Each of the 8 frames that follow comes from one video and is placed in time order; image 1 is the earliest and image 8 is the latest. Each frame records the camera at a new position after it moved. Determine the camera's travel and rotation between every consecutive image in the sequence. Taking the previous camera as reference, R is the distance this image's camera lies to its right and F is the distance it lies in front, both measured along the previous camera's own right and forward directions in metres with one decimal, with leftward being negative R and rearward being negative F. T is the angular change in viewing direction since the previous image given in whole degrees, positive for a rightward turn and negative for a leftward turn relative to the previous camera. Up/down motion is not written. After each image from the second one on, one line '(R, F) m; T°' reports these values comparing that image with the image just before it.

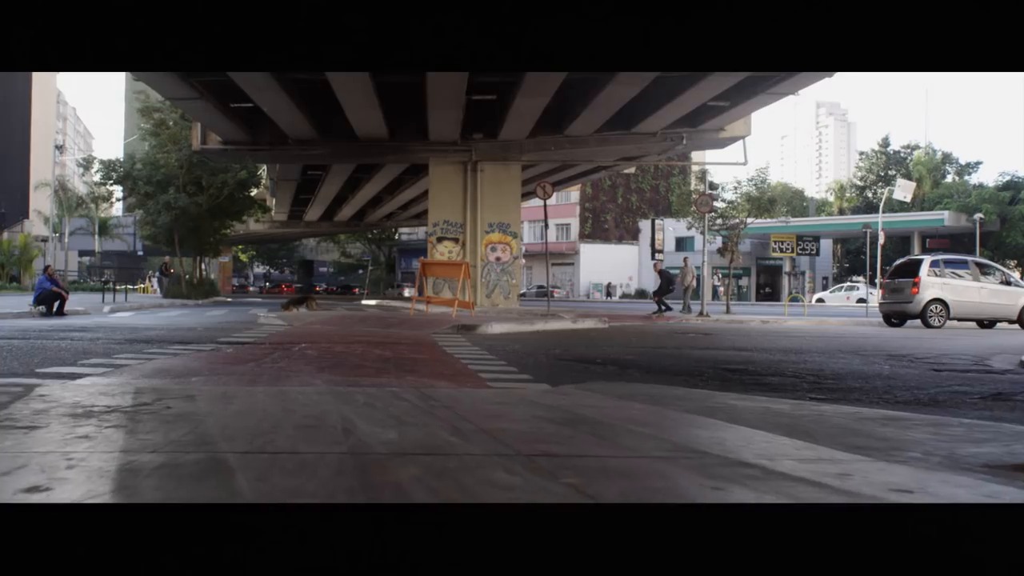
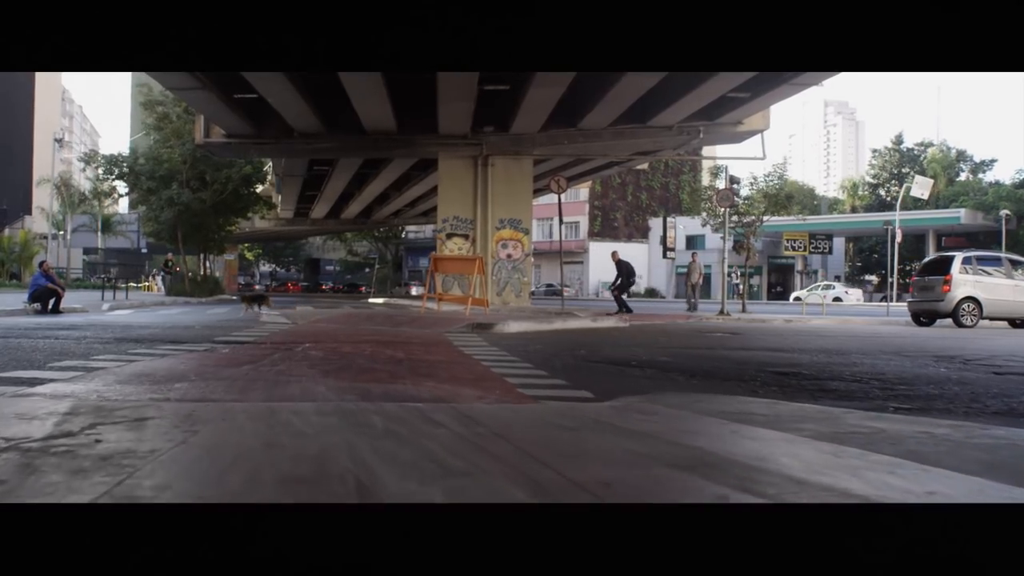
(-0.2, +0.8) m; 0°
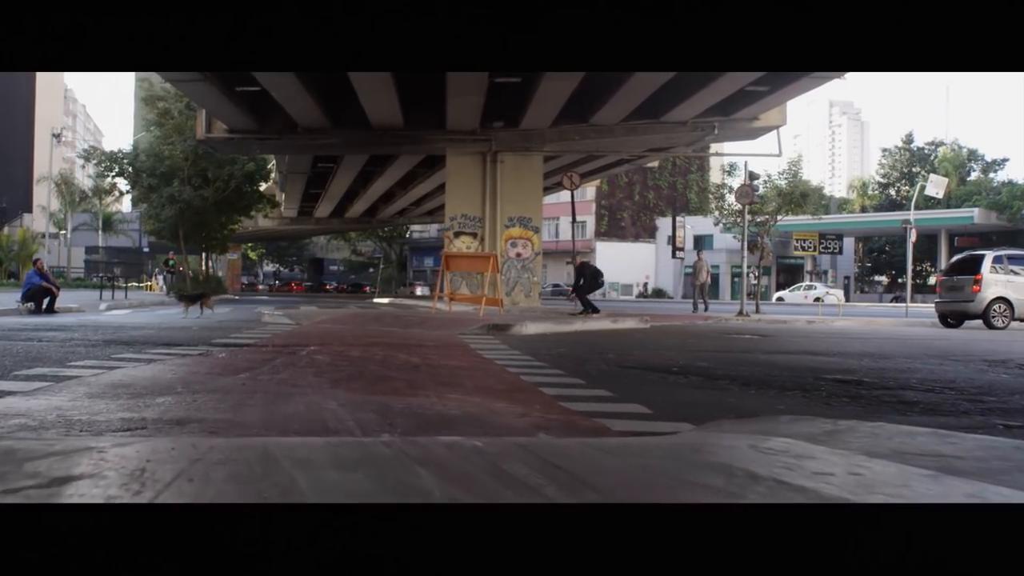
(-0.2, +0.7) m; 0°
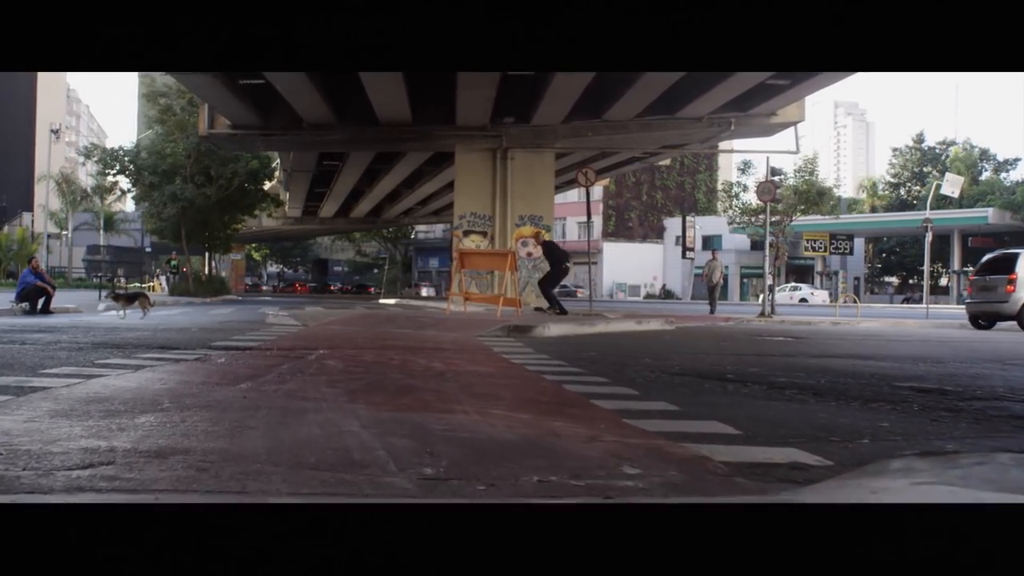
(-0.2, +0.8) m; 0°
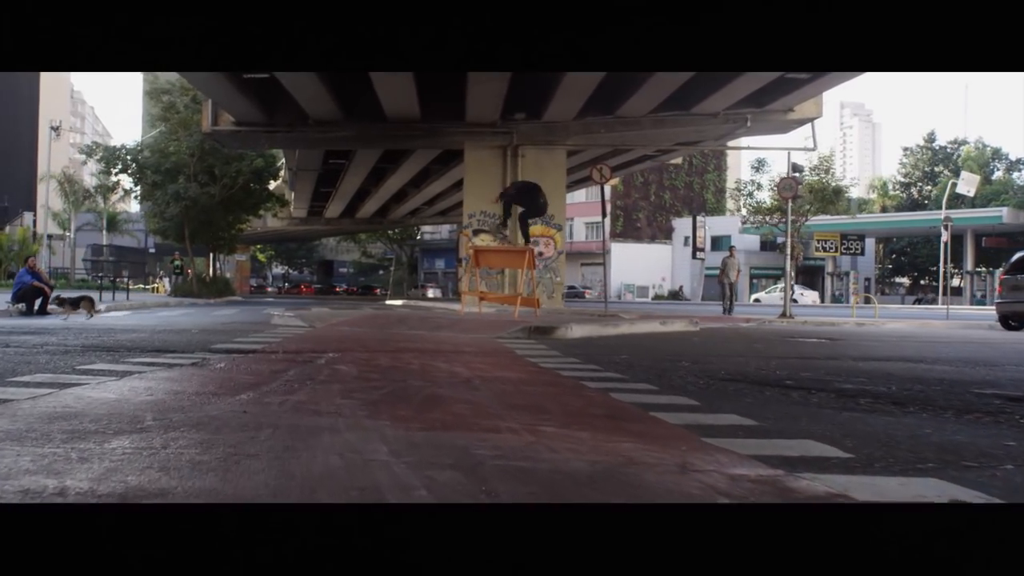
(-0.2, +0.6) m; 0°
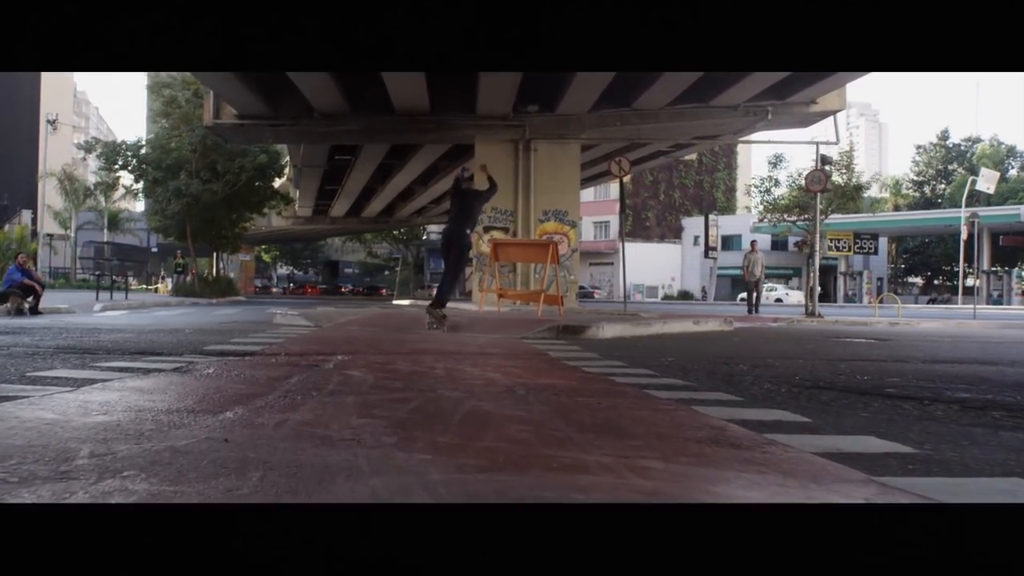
(-0.2, +0.9) m; 0°
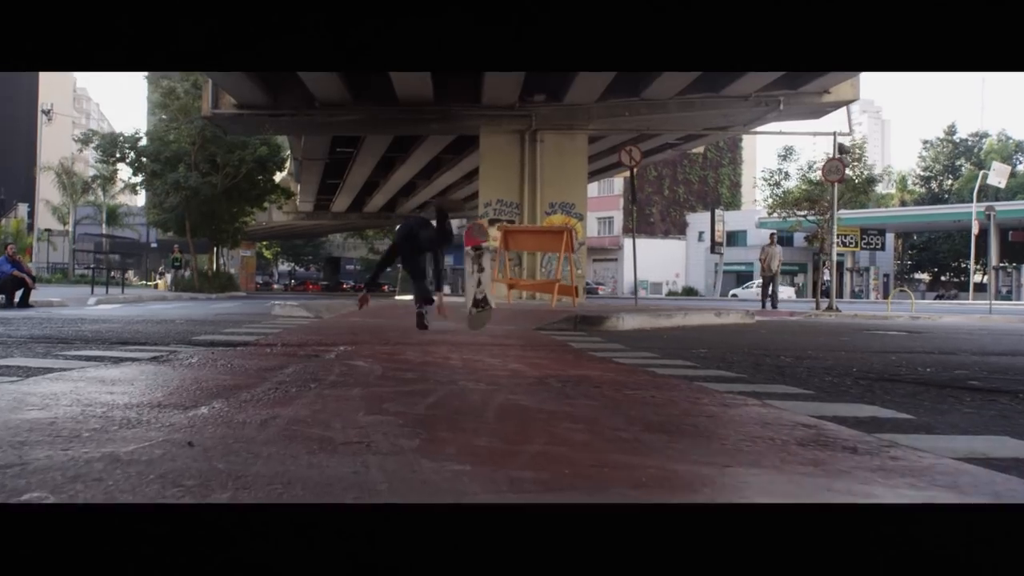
(-0.1, +0.6) m; 0°
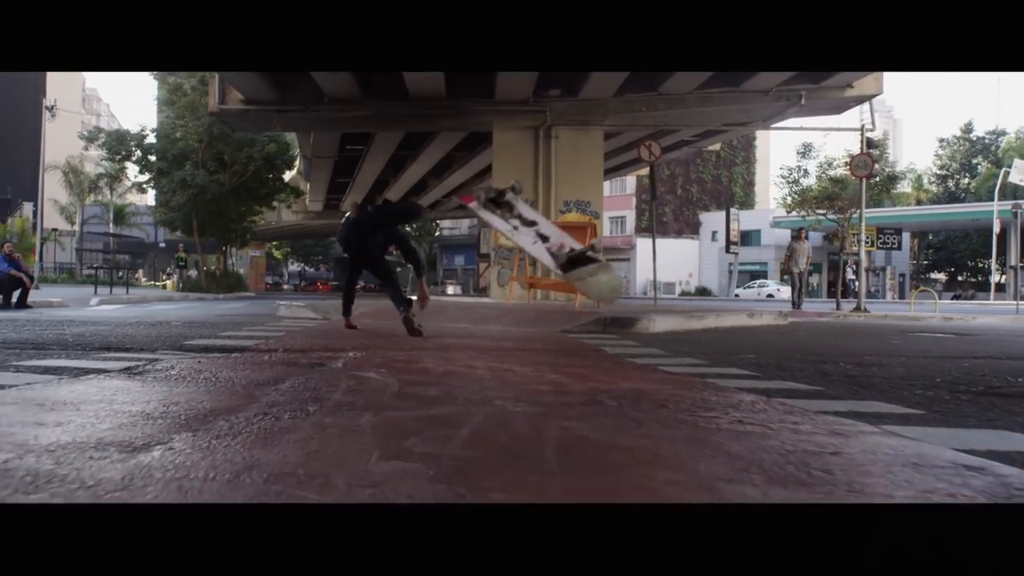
(-0.1, +0.6) m; -1°
